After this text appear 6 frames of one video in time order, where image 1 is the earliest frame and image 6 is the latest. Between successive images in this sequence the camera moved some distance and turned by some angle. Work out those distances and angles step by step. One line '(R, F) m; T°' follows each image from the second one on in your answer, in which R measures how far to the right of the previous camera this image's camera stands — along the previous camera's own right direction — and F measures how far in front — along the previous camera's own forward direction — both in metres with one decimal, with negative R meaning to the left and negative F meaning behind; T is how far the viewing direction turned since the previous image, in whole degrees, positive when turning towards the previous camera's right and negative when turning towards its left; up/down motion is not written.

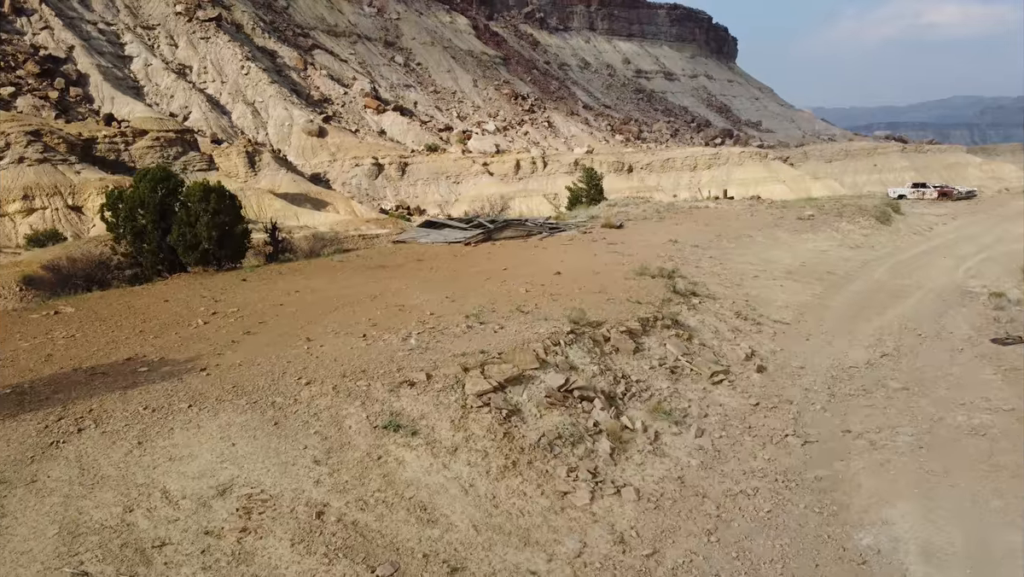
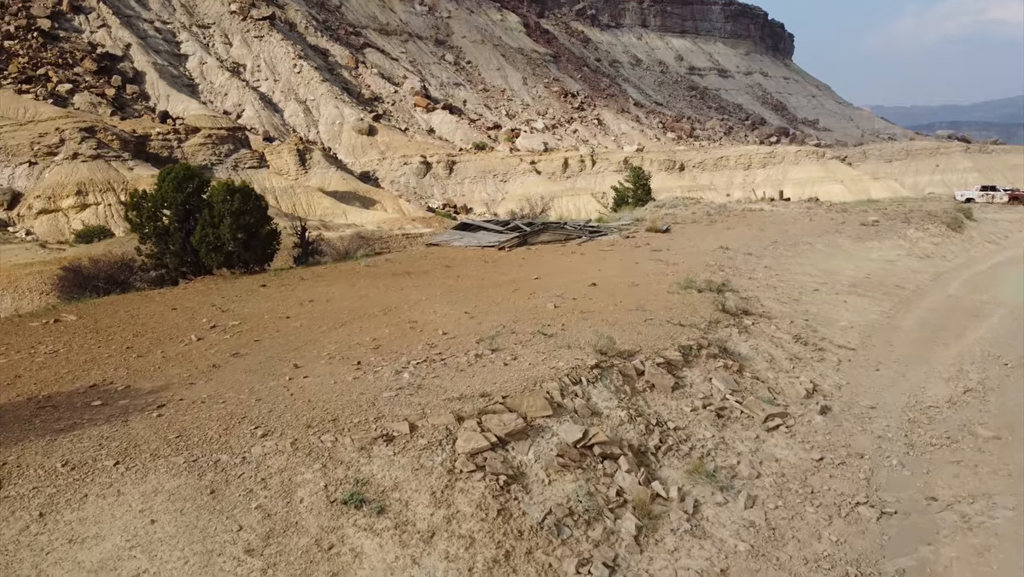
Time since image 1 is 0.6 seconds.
(+0.2, +0.9) m; -3°
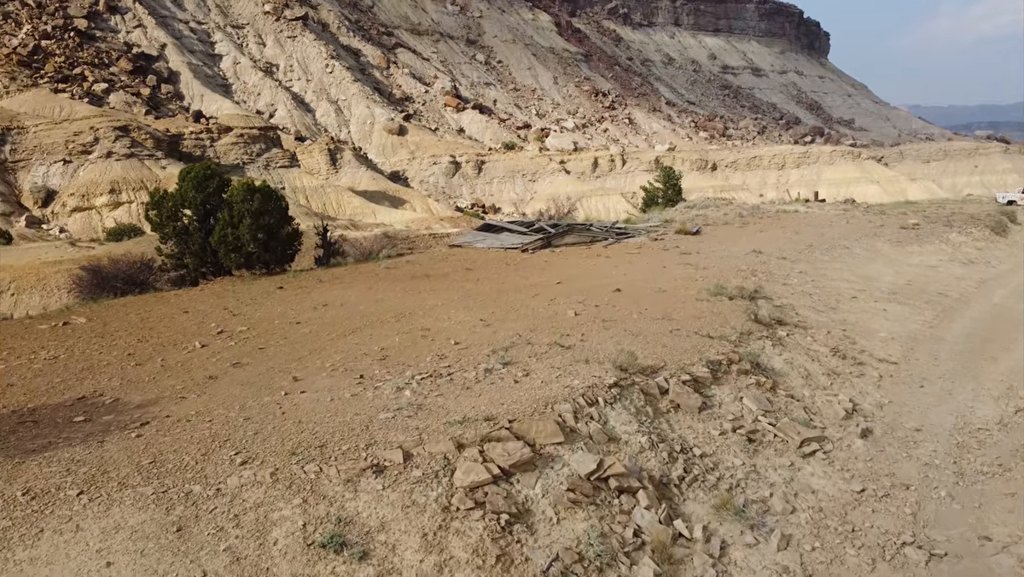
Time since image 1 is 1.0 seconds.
(+0.1, +0.4) m; -2°
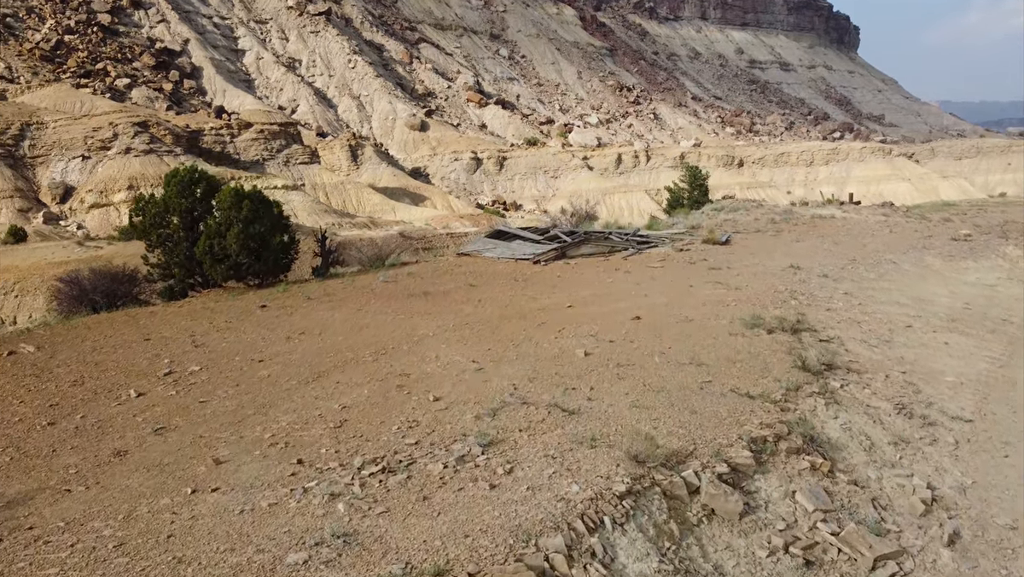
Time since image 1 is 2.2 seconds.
(+0.2, +1.2) m; -2°
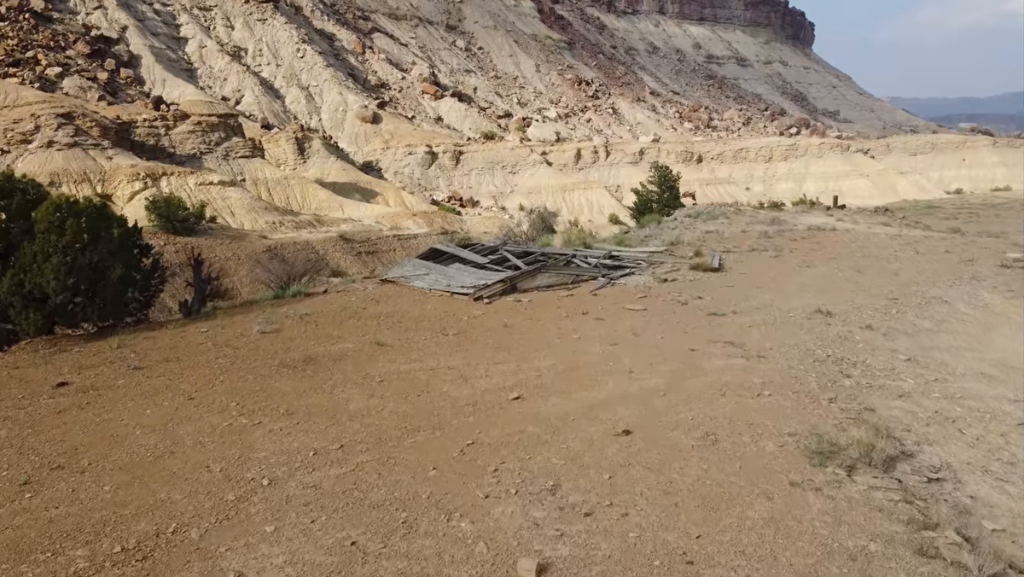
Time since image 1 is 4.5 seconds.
(+0.3, +3.2) m; +3°
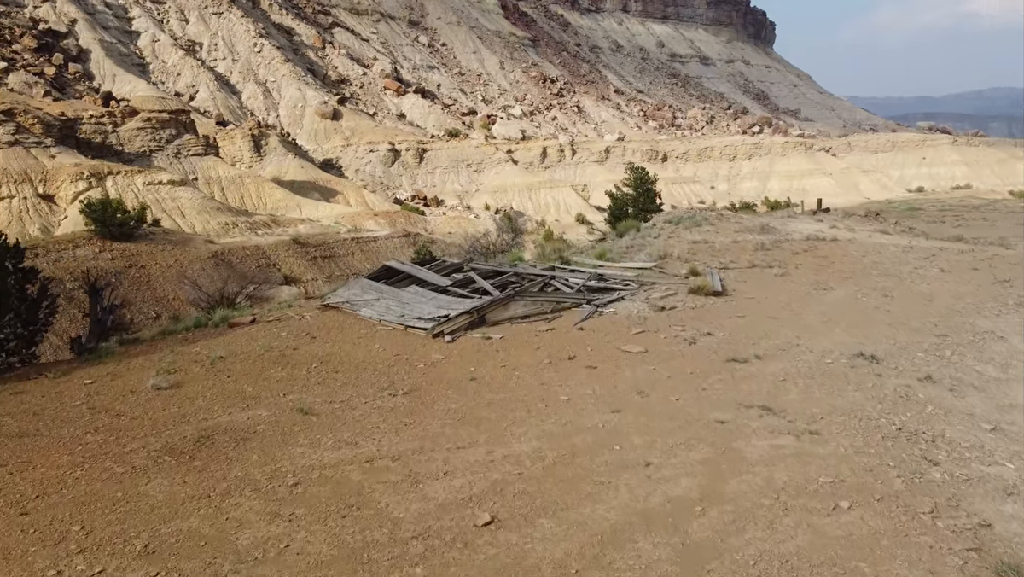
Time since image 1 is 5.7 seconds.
(0.0, +1.8) m; +2°
